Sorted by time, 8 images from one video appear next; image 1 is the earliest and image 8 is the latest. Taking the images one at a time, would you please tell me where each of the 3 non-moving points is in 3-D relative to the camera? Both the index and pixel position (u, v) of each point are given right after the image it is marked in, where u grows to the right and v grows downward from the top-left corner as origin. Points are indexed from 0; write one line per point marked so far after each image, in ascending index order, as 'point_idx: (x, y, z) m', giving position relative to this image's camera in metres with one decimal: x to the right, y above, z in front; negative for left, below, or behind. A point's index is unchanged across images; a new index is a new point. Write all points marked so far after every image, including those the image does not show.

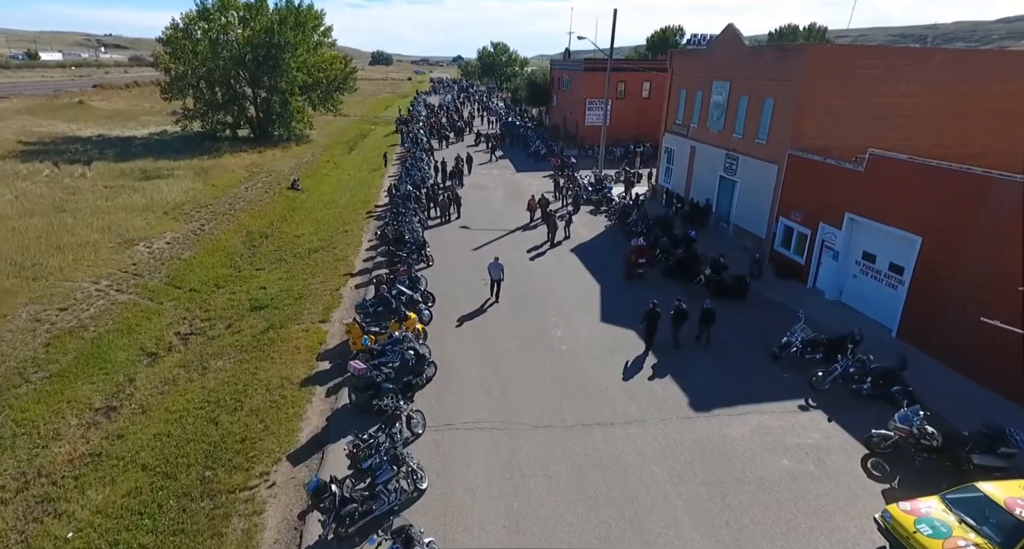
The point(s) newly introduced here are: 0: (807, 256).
0: (+8.7, +0.5, +16.2) m
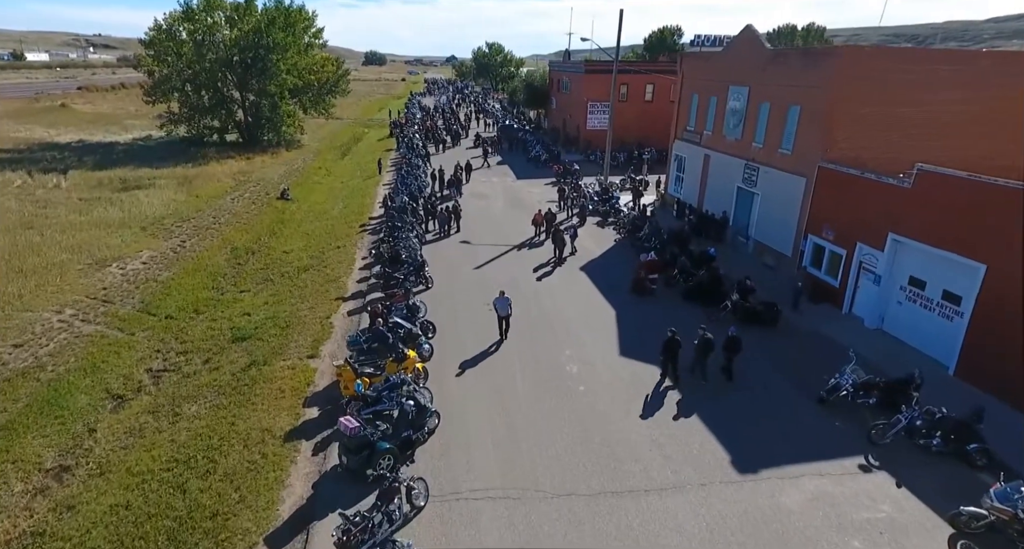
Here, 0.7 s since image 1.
0: (+8.9, -0.1, +14.9) m
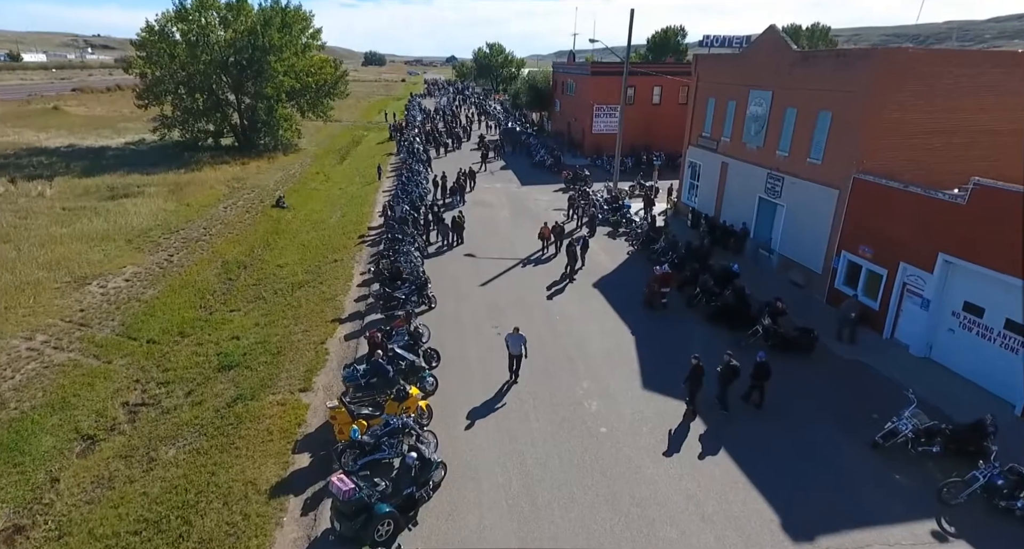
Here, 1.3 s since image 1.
0: (+9.2, -0.6, +13.7) m
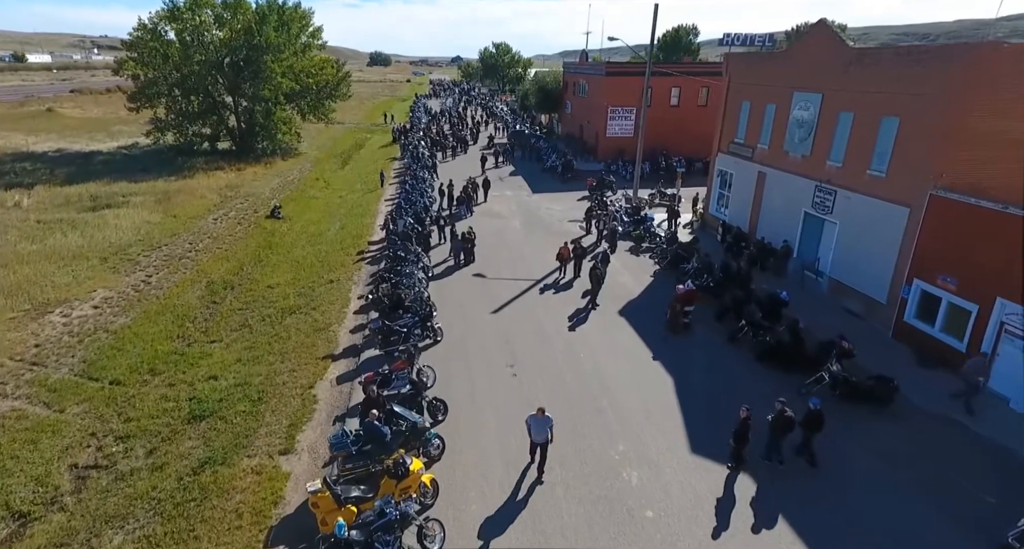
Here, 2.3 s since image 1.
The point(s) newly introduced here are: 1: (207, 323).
0: (+9.6, -1.4, +11.5) m
1: (-9.0, -1.4, +16.2) m
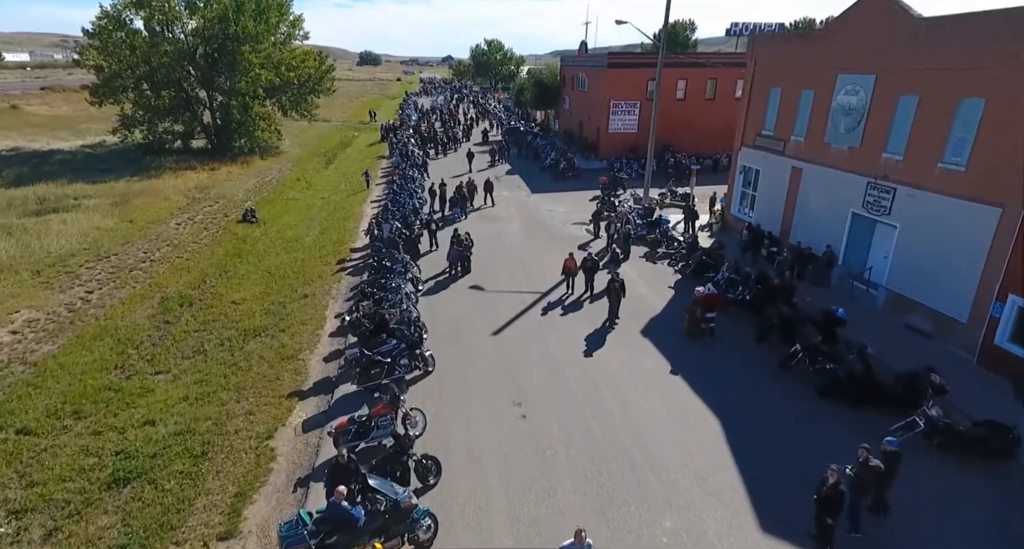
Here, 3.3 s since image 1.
0: (+9.8, -1.7, +9.2) m
1: (-8.9, -1.8, +13.6) m
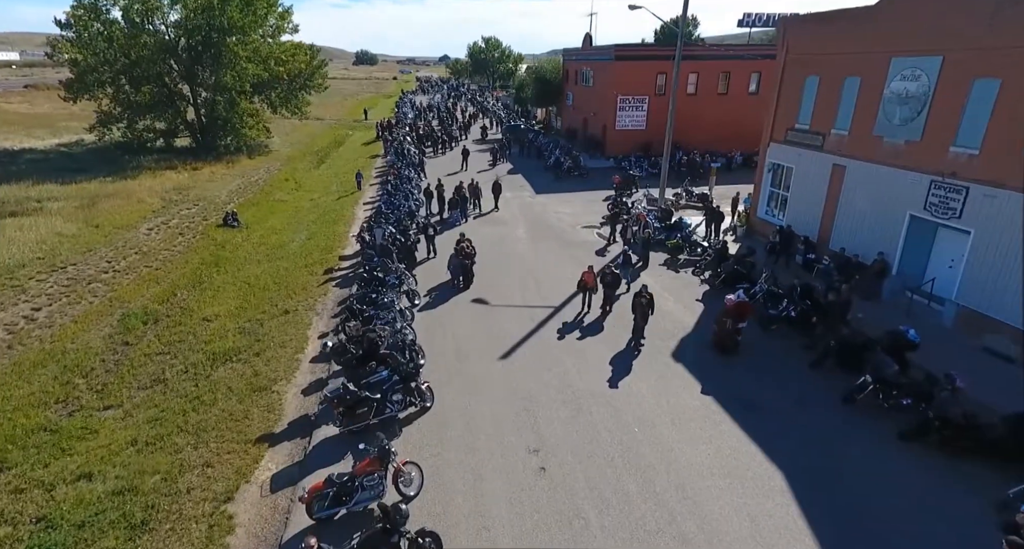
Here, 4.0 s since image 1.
0: (+10.0, -2.0, +7.4) m
1: (-8.6, -2.2, +11.7) m
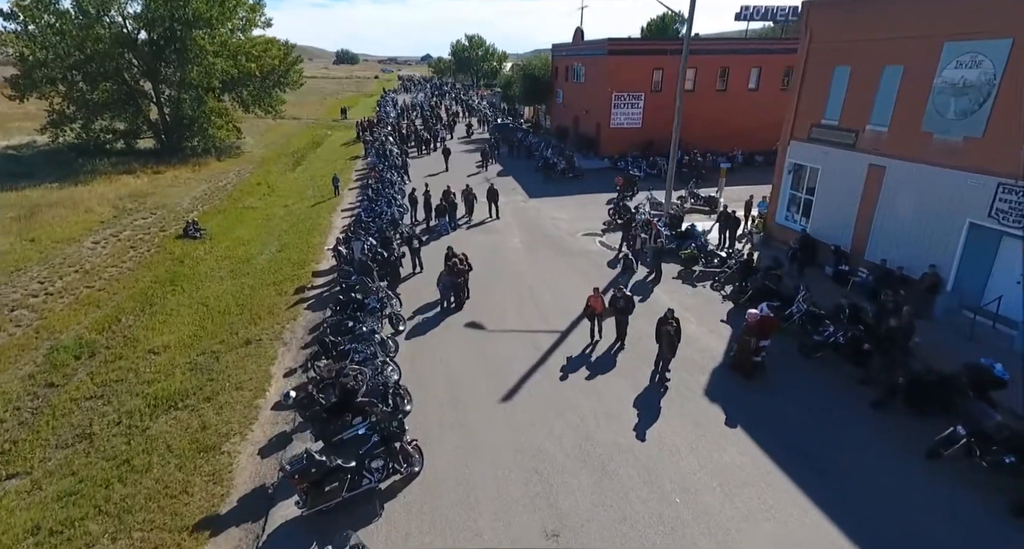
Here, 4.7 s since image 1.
0: (+10.2, -2.3, +5.7) m
1: (-8.5, -2.7, +9.5) m
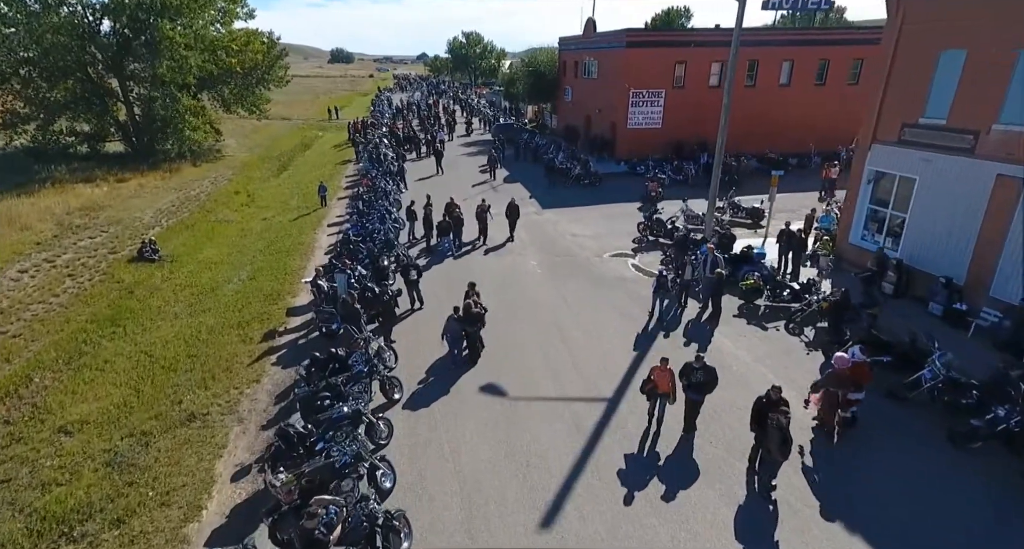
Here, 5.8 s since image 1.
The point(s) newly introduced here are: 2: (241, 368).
0: (+10.8, -3.1, +2.6) m
1: (-8.0, -3.6, +6.4) m
2: (-5.3, -1.8, +10.7) m
